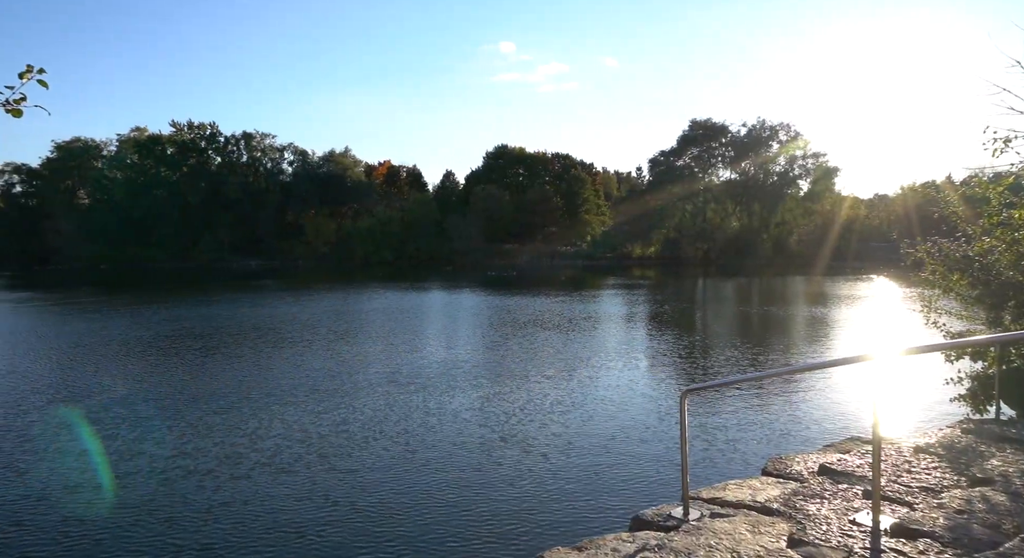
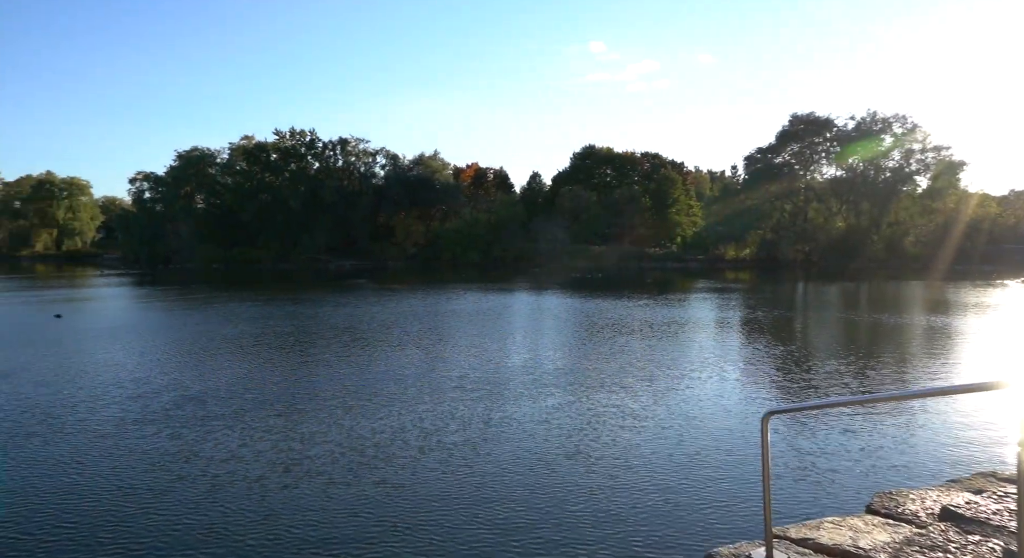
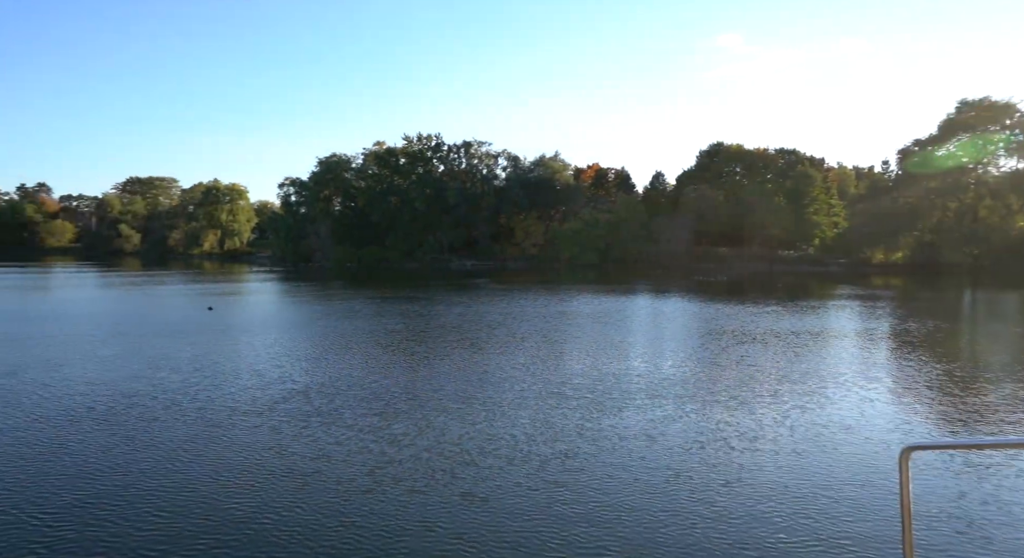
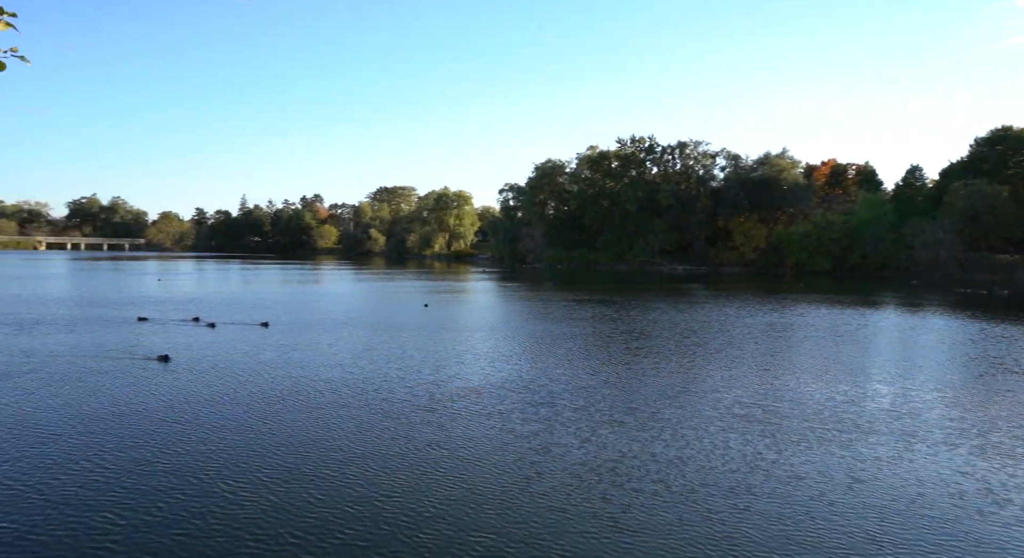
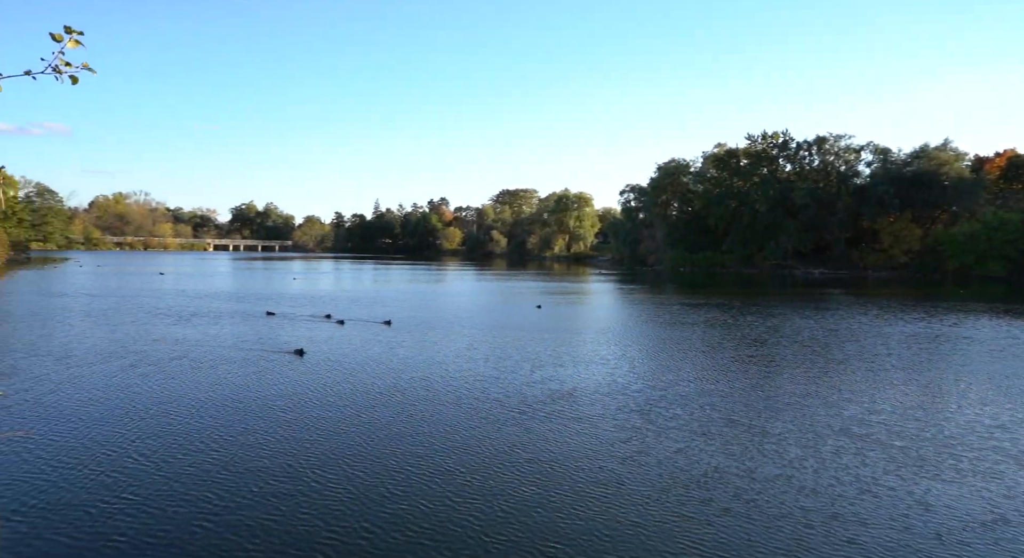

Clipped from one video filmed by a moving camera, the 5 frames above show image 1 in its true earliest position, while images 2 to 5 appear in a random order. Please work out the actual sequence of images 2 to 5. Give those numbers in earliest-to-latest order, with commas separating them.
2, 3, 4, 5
